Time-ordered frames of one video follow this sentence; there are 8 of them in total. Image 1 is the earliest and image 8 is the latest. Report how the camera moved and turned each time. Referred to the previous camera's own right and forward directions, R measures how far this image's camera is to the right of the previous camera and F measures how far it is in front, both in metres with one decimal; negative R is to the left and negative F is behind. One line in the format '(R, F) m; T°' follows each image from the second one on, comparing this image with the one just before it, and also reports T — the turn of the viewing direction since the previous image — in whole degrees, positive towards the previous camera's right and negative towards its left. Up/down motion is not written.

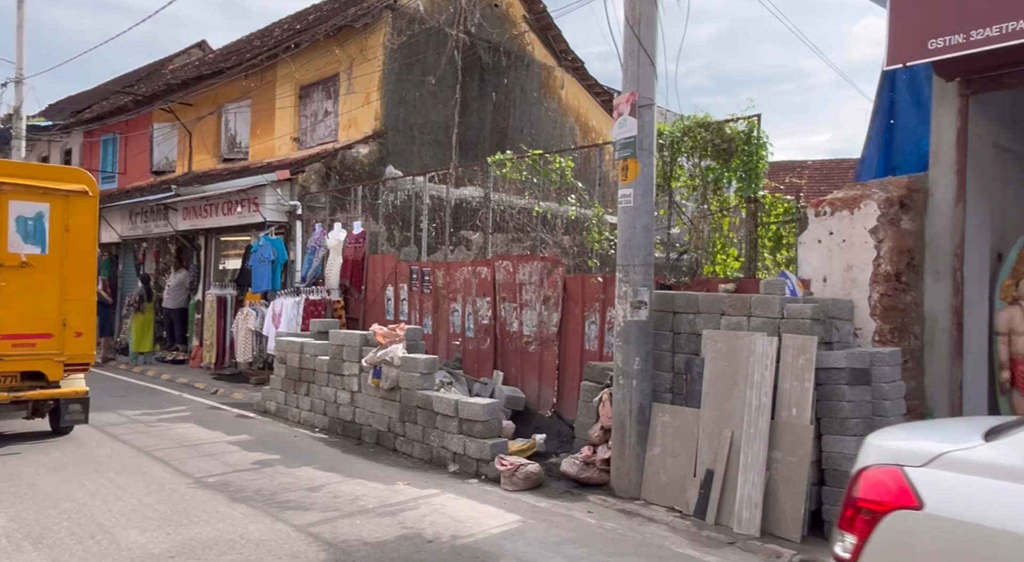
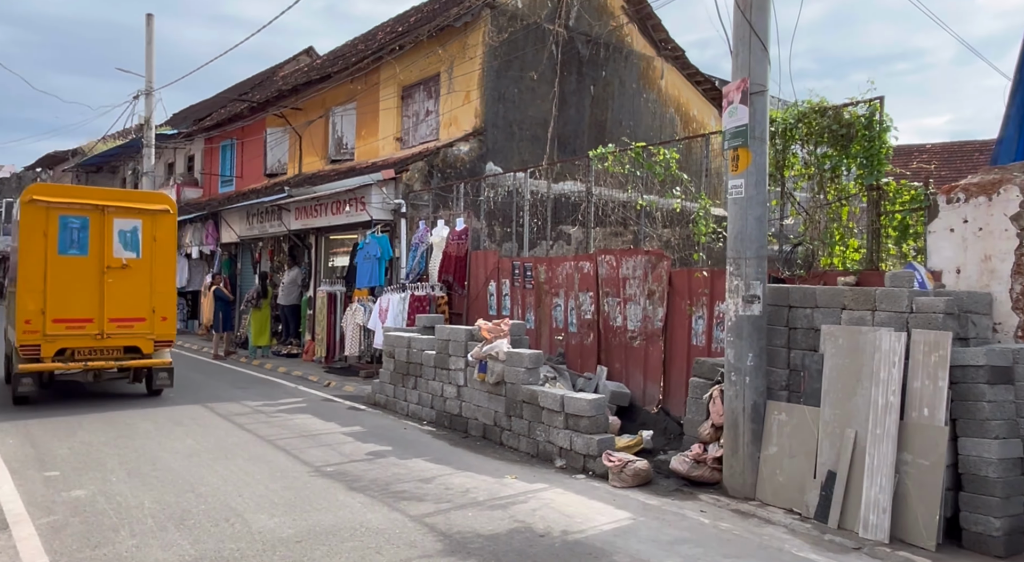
(-0.1, 0.0) m; -7°
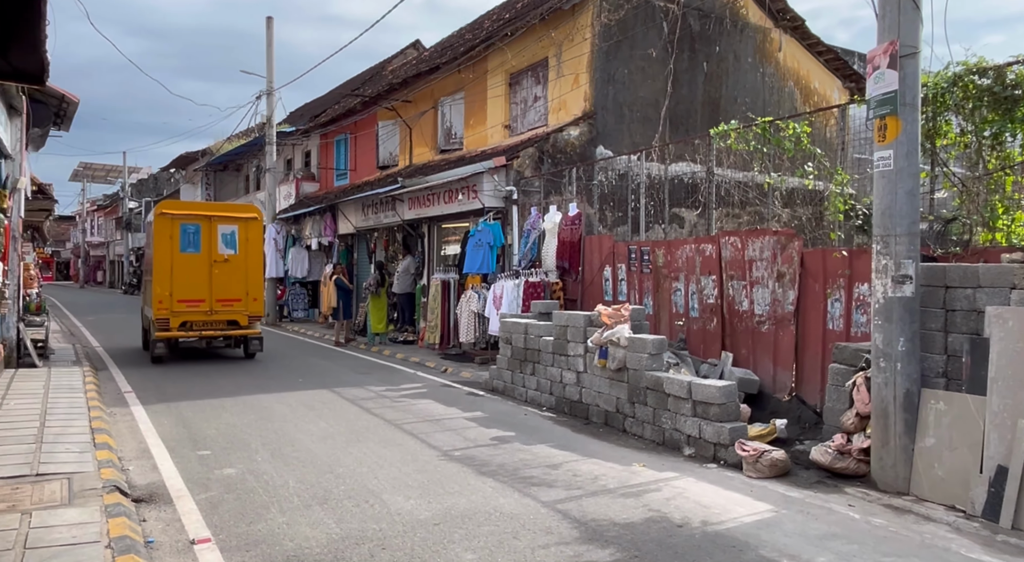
(-0.2, +0.1) m; -7°
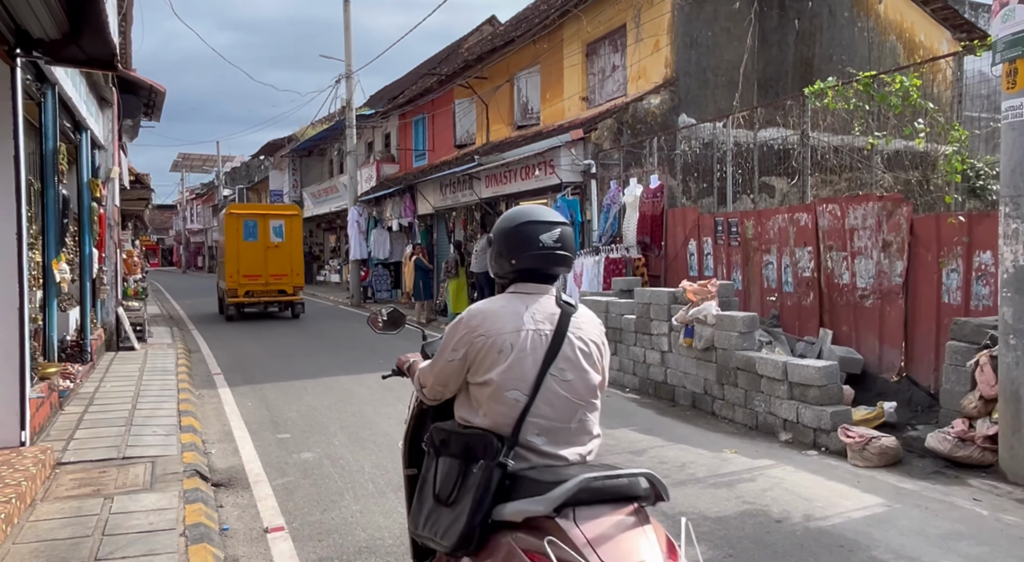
(0.0, +0.4) m; -6°
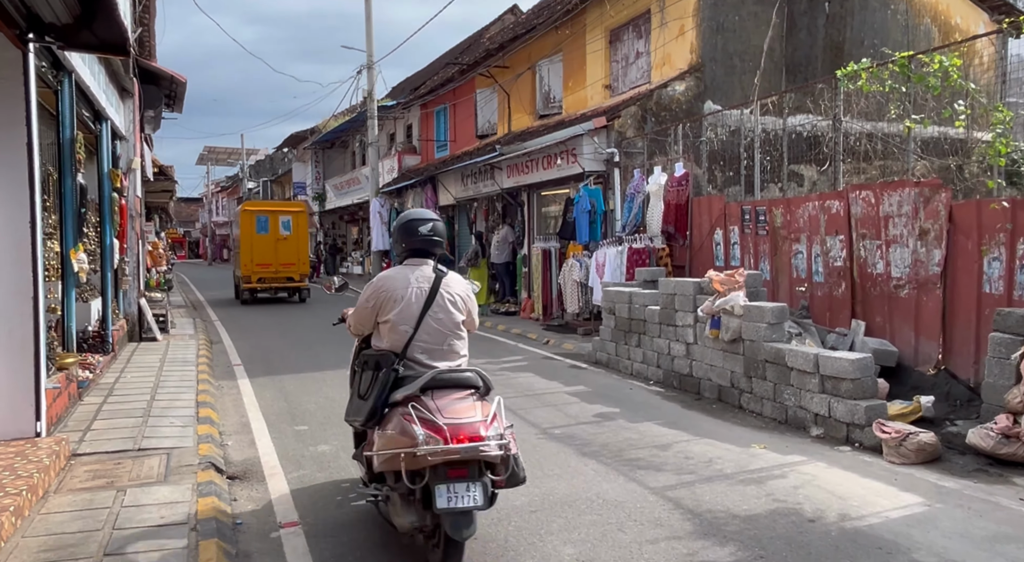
(0.0, +0.2) m; -2°
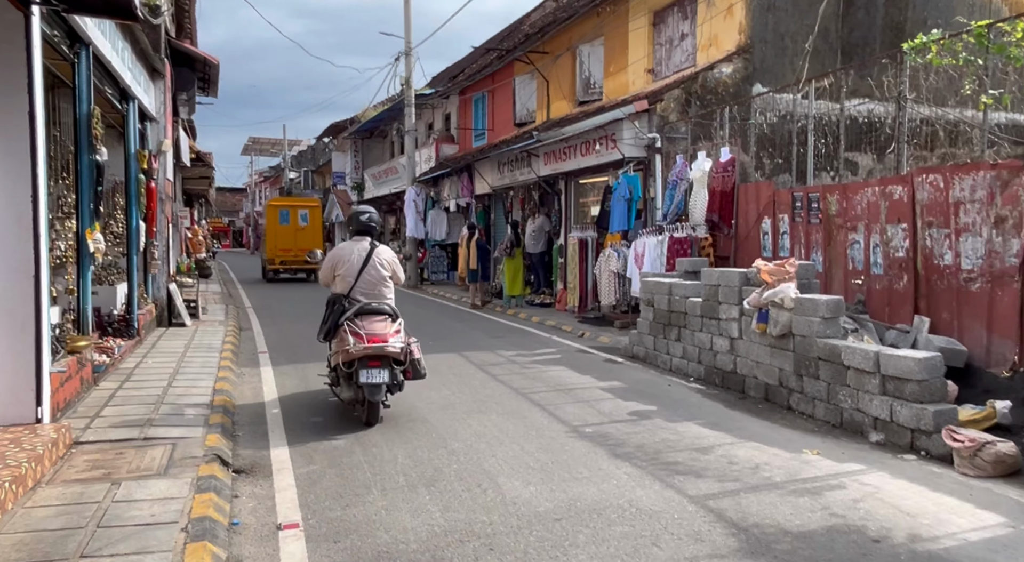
(+0.1, +0.5) m; -3°
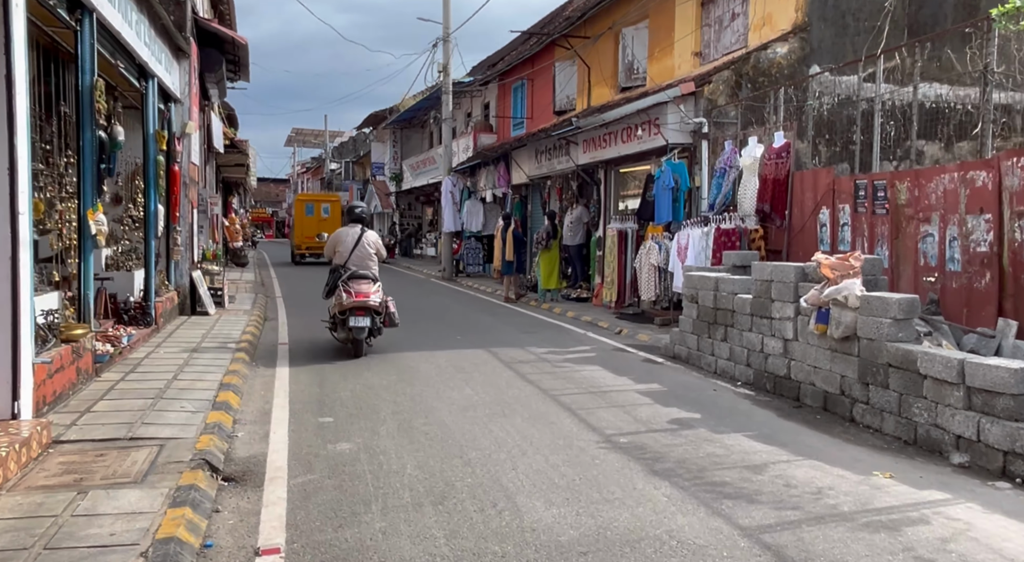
(+0.1, +0.7) m; -3°
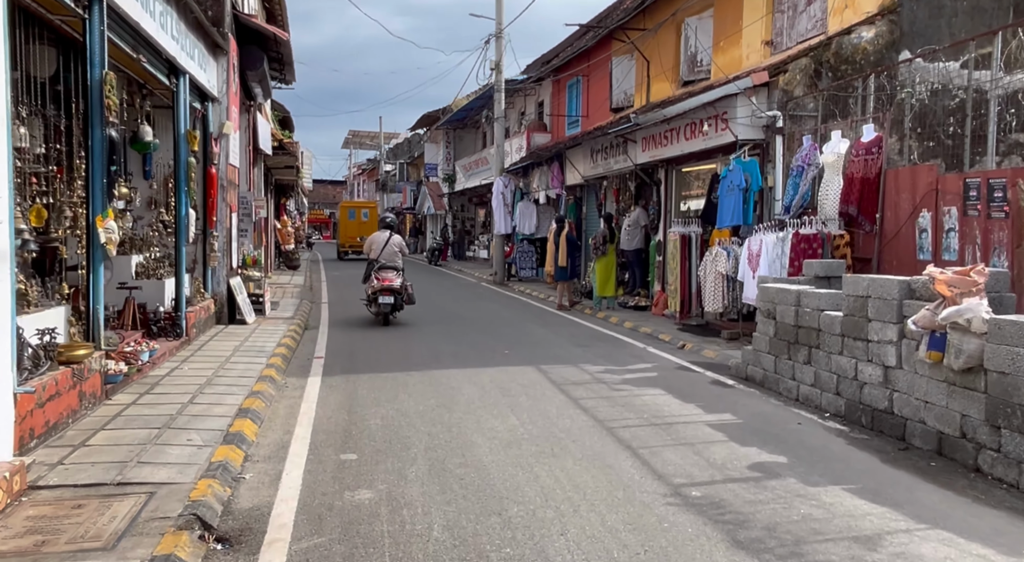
(0.0, +0.9) m; -4°
